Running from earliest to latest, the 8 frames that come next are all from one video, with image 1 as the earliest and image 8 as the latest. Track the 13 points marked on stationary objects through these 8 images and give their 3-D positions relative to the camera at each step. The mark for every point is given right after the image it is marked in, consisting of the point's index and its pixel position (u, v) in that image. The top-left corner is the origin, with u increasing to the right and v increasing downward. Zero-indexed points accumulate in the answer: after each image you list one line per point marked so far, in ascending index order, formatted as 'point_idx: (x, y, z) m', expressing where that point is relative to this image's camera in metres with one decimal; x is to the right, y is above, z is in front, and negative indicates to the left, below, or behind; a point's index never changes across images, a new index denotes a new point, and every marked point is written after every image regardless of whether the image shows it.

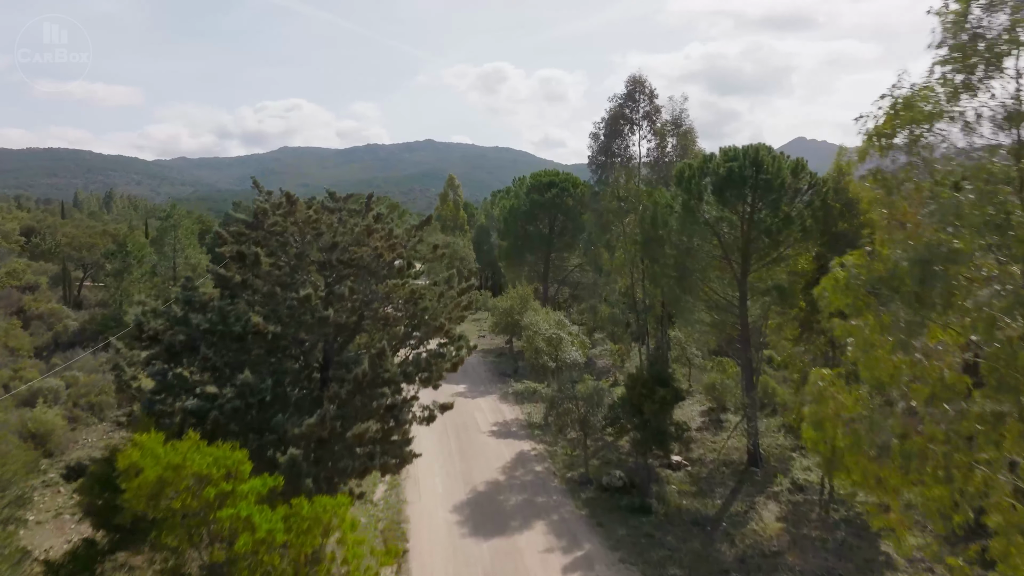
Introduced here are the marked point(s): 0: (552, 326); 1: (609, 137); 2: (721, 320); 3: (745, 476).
0: (+1.0, -0.9, +18.9) m
1: (+2.2, +3.4, +18.1) m
2: (+4.1, -0.6, +15.1) m
3: (+4.2, -3.4, +14.1) m
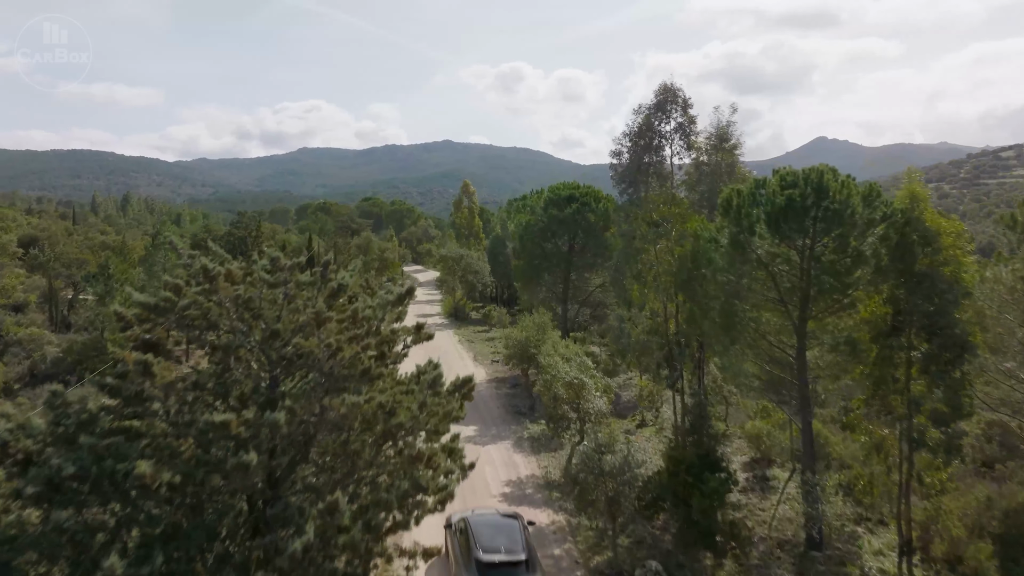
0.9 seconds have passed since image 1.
0: (+1.3, -1.7, +16.7) m
1: (+2.6, +2.7, +15.8) m
2: (+4.3, -1.4, +12.7) m
3: (+4.4, -4.2, +11.7) m
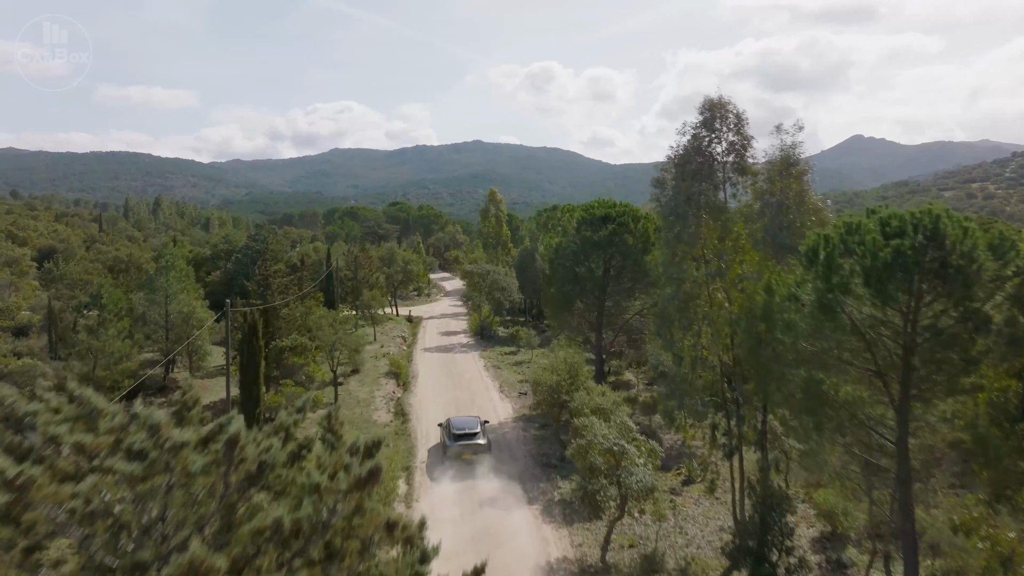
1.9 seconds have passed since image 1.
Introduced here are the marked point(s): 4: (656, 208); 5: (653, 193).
0: (+1.8, -2.6, +14.3) m
1: (+3.1, +1.8, +13.4) m
2: (+4.7, -2.3, +10.3) m
3: (+4.8, -5.0, +9.3) m
4: (+2.8, +1.5, +14.3) m
5: (+2.8, +1.8, +14.6) m
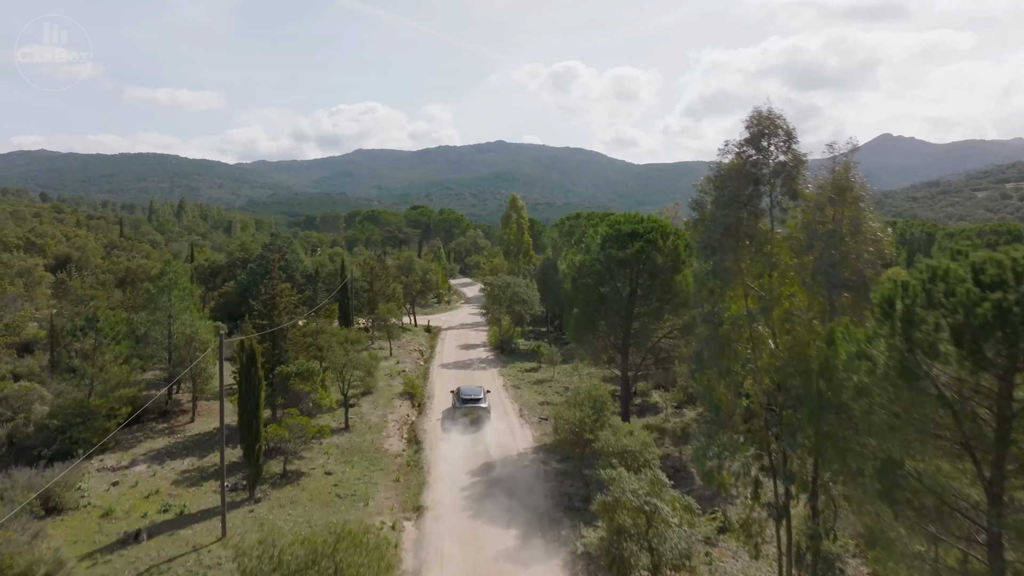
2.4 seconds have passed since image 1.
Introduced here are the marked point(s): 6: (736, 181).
0: (+2.1, -3.1, +12.8) m
1: (+3.3, +1.2, +11.8) m
2: (+4.9, -2.8, +8.7) m
3: (+4.9, -5.6, +7.7) m
4: (+3.1, +0.9, +12.7) m
5: (+3.1, +1.2, +13.0) m
6: (+3.5, +1.6, +11.7) m
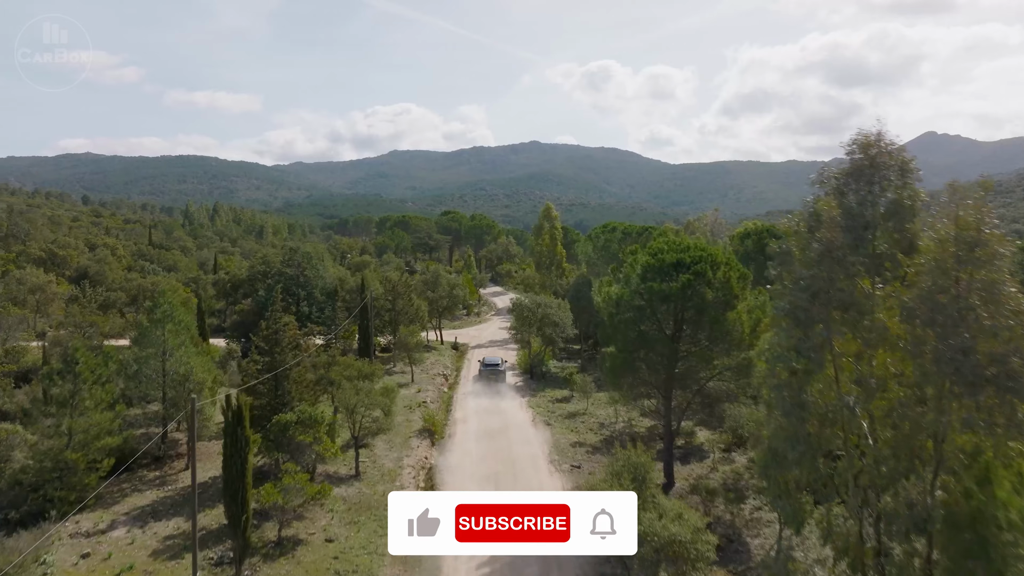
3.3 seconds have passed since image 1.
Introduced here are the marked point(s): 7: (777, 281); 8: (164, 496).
0: (+2.4, -4.0, +10.2) m
1: (+3.6, +0.3, +9.2) m
2: (+5.0, -3.8, +5.9) m
3: (+5.0, -6.5, +4.9) m
4: (+3.4, 0.0, +10.1) m
5: (+3.4, +0.3, +10.4) m
6: (+3.7, +0.7, +9.1) m
7: (+3.3, +0.1, +10.2) m
8: (-8.3, -5.0, +18.7) m
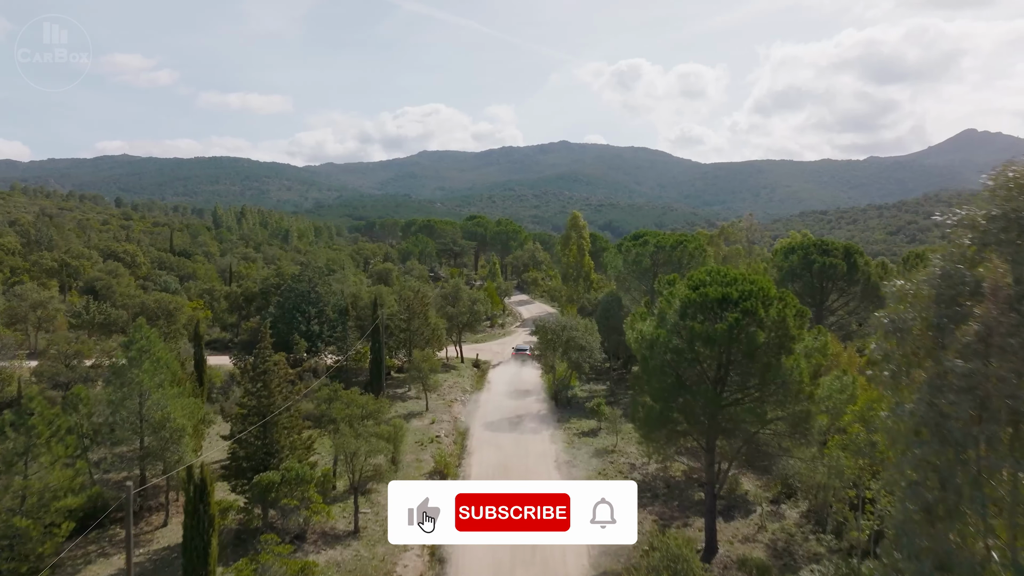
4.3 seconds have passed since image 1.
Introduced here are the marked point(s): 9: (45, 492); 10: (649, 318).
0: (+2.4, -4.9, +7.5) m
1: (+3.6, -0.5, +6.4) m
2: (+4.8, -4.6, +3.2) m
3: (+4.8, -7.4, +2.2) m
4: (+3.4, -0.9, +7.4) m
5: (+3.4, -0.6, +7.7) m
6: (+3.7, -0.1, +6.4) m
7: (+3.4, -0.7, +7.5) m
8: (-8.0, -5.8, +16.5) m
9: (-9.4, -4.1, +15.7) m
10: (+3.3, -0.6, +18.5) m
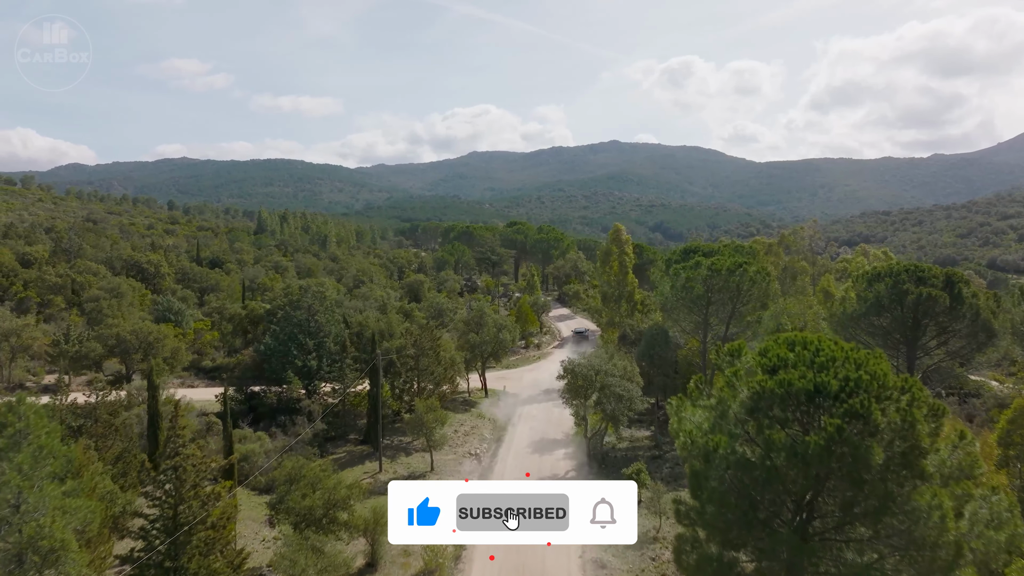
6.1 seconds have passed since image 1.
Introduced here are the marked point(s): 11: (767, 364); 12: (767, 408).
0: (+1.7, -6.1, +2.2) m
1: (+2.8, -1.7, +1.1) m
2: (+3.8, -5.8, -2.3) m
3: (+3.7, -8.5, -3.3) m
4: (+2.6, -2.0, +2.0) m
5: (+2.7, -1.7, +2.3) m
6: (+2.9, -1.3, +1.0) m
7: (+2.6, -1.9, +2.2) m
8: (-8.2, -7.0, +11.8) m
9: (-9.6, -5.2, +11.1) m
10: (+3.3, -1.8, +13.1) m
11: (+3.9, -1.1, +11.8) m
12: (+3.7, -1.7, +11.1) m
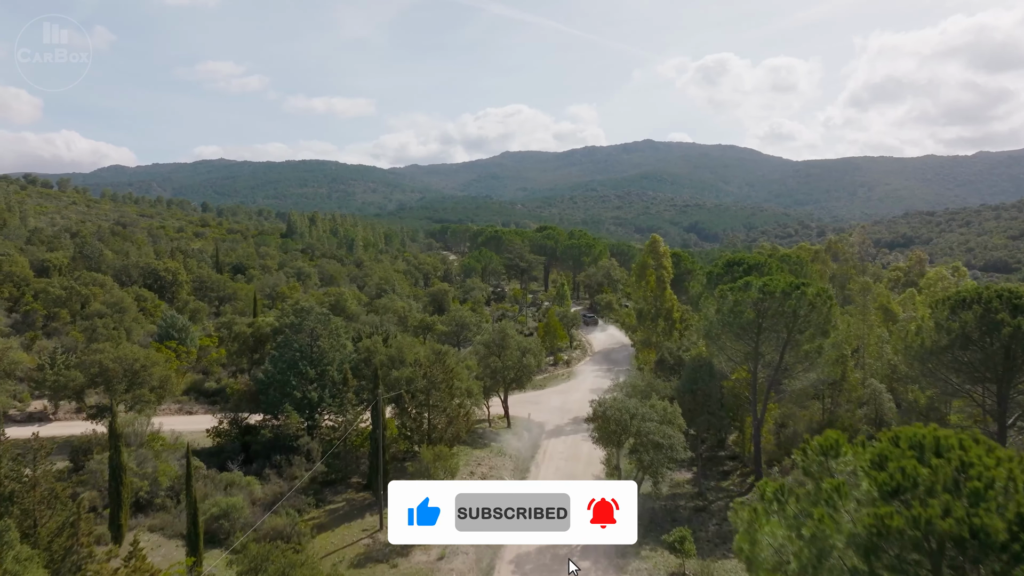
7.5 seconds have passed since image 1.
0: (+1.3, -6.9, -1.3) m
1: (+2.4, -2.6, -2.5) m
2: (+3.2, -6.6, -5.9) m
3: (+3.1, -9.4, -6.9) m
4: (+2.3, -2.9, -1.5) m
5: (+2.3, -2.6, -1.2) m
6: (+2.5, -2.2, -2.6) m
7: (+2.3, -2.7, -1.4) m
8: (-8.1, -7.8, +8.7) m
9: (-9.6, -6.1, +8.1) m
10: (+3.4, -2.7, +9.5) m
11: (+4.0, -1.9, +8.1) m
12: (+3.7, -2.5, +7.5) m
